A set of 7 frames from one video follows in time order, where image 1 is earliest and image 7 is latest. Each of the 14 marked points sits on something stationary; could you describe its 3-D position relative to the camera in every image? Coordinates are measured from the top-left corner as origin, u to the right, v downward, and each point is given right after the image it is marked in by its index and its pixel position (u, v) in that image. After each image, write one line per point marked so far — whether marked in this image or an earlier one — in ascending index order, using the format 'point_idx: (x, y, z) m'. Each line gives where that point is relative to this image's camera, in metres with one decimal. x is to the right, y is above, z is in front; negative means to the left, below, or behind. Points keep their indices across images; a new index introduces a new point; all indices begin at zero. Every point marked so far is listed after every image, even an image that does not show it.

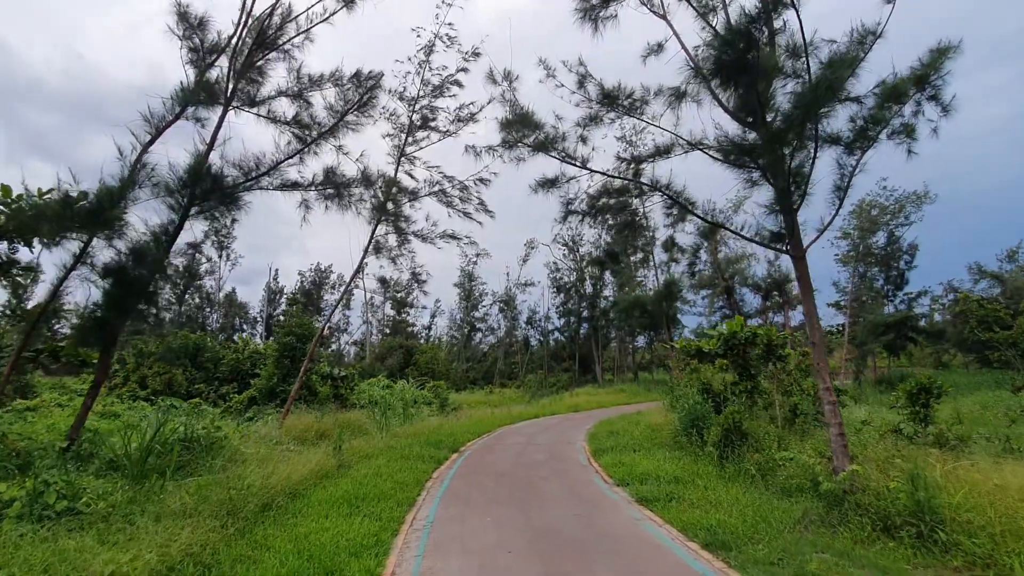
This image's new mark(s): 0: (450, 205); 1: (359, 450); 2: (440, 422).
0: (-2.0, +2.7, +16.5) m
1: (-3.5, -3.7, +11.6) m
2: (-2.6, -4.9, +18.6) m
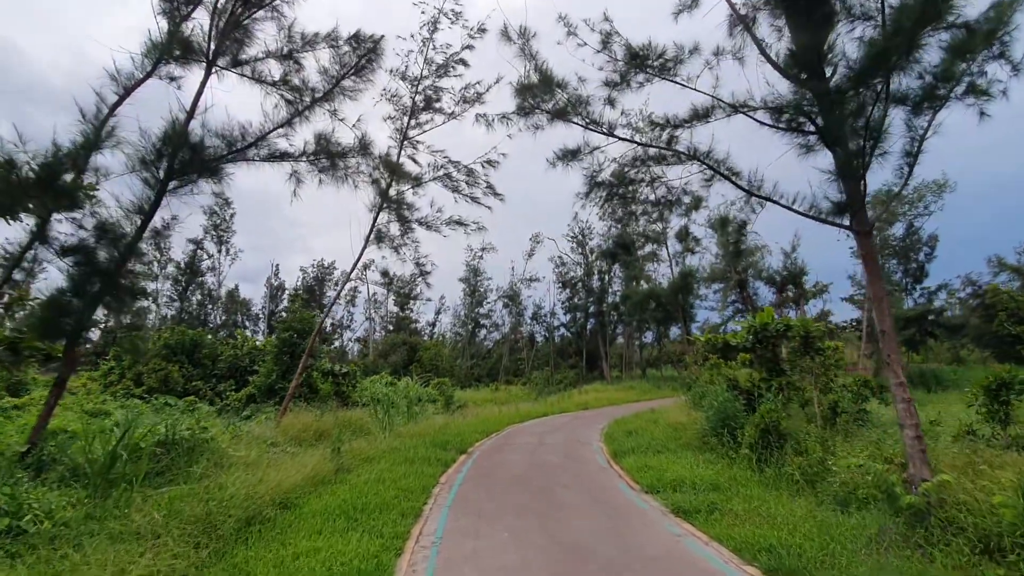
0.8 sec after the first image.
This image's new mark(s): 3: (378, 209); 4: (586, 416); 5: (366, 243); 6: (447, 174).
0: (-1.7, +3.0, +15.6) m
1: (-3.2, -3.4, +10.7) m
2: (-2.3, -4.6, +17.8) m
3: (-4.2, +2.5, +16.3) m
4: (+2.8, -4.9, +19.7) m
5: (-4.5, +1.4, +15.9) m
6: (-2.0, +3.5, +15.7) m
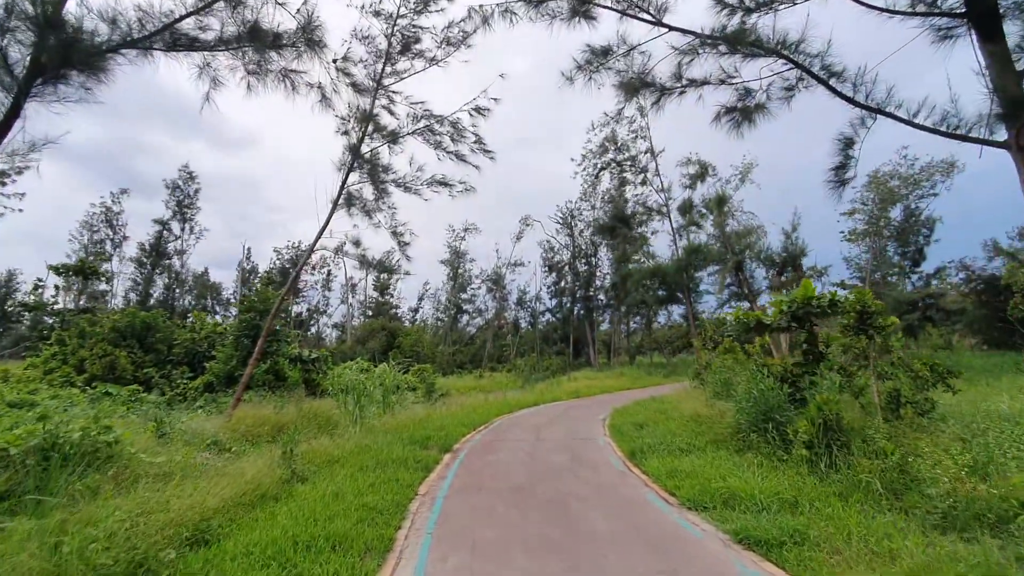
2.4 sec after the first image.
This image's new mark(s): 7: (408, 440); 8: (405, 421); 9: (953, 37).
0: (-1.9, +3.8, +13.4) m
1: (-3.2, -2.8, +8.7) m
2: (-2.6, -3.8, +15.8) m
3: (-4.4, +3.3, +14.1) m
4: (+2.4, -4.1, +18.0) m
5: (-4.7, +2.2, +13.7) m
6: (-2.2, +4.2, +13.5) m
7: (-2.1, -3.1, +10.4) m
8: (-2.7, -3.4, +13.0) m
9: (+3.9, +2.2, +4.5) m
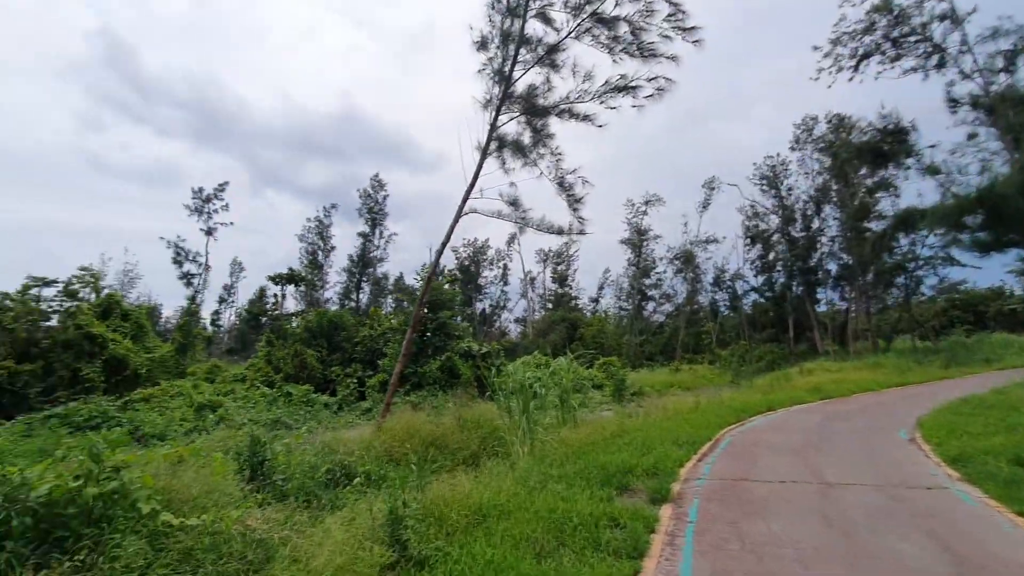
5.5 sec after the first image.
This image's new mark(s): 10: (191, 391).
0: (+1.8, +4.5, +9.3) m
1: (-0.6, -2.3, +5.3) m
2: (+2.5, -3.0, +11.8) m
3: (-0.3, +3.9, +10.8) m
4: (+8.0, -3.0, +12.1) m
5: (-0.6, +2.8, +10.6) m
6: (+1.5, +5.0, +9.5) m
7: (+1.1, -2.4, +6.6) m
8: (+1.5, -2.7, +9.2) m
9: (+4.3, +3.1, -1.0) m
10: (-9.9, -3.2, +15.7) m
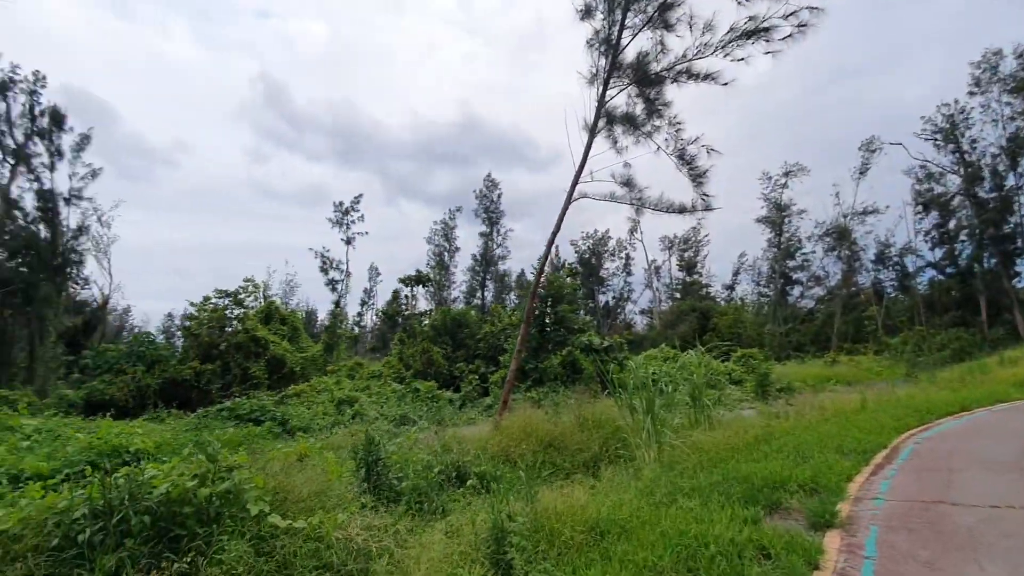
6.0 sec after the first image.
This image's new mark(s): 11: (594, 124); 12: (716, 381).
0: (+3.5, +4.8, +8.0) m
1: (+0.6, -2.1, +4.8) m
2: (+5.1, -2.7, +10.3) m
3: (+1.8, +4.1, +10.0) m
4: (+10.5, -2.3, +9.3) m
5: (+1.5, +3.0, +9.8) m
6: (+3.2, +5.2, +8.3) m
7: (+2.5, -2.2, +5.6) m
8: (+3.5, -2.4, +8.1) m
9: (+3.5, +3.3, -2.6) m
10: (-6.0, -3.4, +17.1) m
11: (+1.6, +3.1, +9.9) m
12: (+4.8, -2.2, +12.0) m
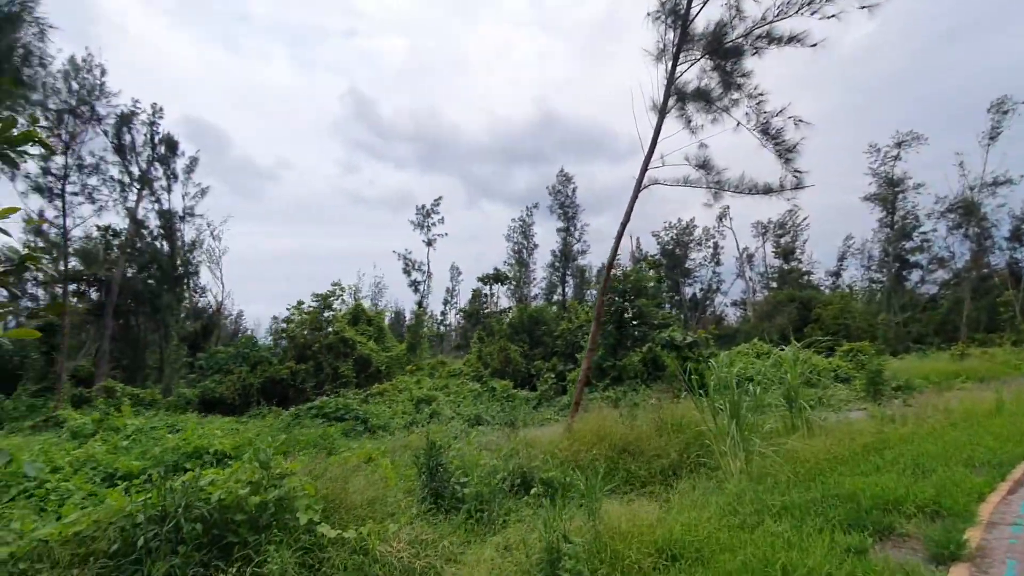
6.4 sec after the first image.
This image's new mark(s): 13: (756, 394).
0: (+4.3, +4.9, +7.0) m
1: (+1.1, -2.1, +4.3) m
2: (+6.4, -2.4, +9.0) m
3: (+2.9, +4.2, +9.2) m
4: (+11.6, -1.9, +7.2) m
5: (+2.6, +3.1, +9.1) m
6: (+4.0, +5.4, +7.3) m
7: (+3.1, -2.1, +4.8) m
8: (+4.5, -2.2, +7.1) m
9: (+2.6, +3.4, -3.5) m
10: (-3.4, -3.4, +17.5) m
11: (+2.7, +3.3, +9.1) m
12: (+6.4, -1.9, +10.7) m
13: (+3.8, -1.6, +8.0) m
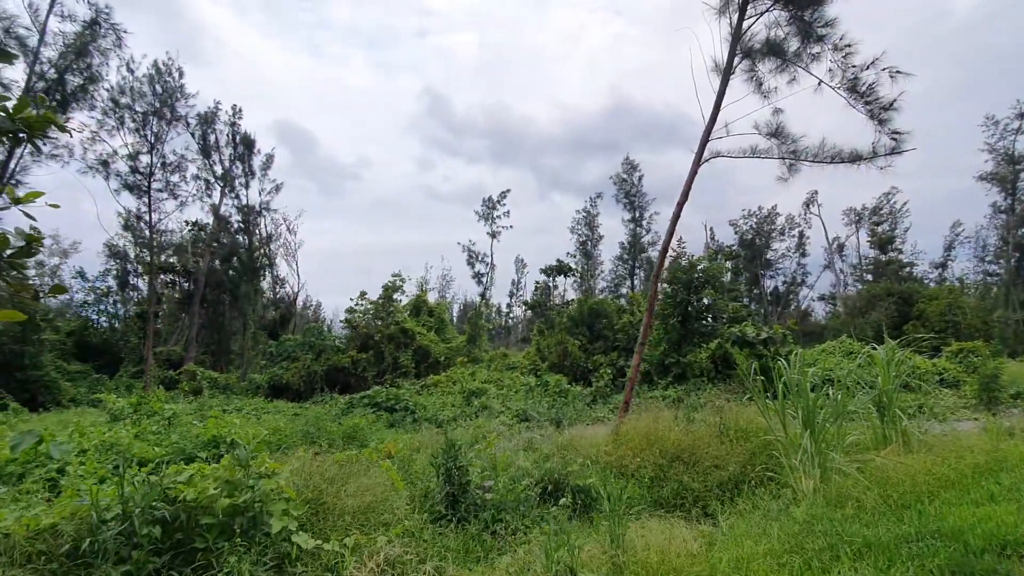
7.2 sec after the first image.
0: (+4.6, +5.1, +5.6) m
1: (+1.1, -2.0, +3.5) m
2: (+7.0, -2.2, +7.5) m
3: (+3.6, +4.4, +8.0) m
4: (+11.9, -1.8, +4.9) m
5: (+3.3, +3.3, +8.0) m
6: (+4.4, +5.6, +6.0) m
7: (+3.1, -2.0, +3.7) m
8: (+4.8, -2.1, +5.8) m
9: (+1.6, +3.4, -4.5) m
10: (-1.5, -3.1, +17.2) m
11: (+3.4, +3.5, +8.0) m
12: (+7.2, -1.7, +9.1) m
13: (+4.3, -1.5, +6.7) m
